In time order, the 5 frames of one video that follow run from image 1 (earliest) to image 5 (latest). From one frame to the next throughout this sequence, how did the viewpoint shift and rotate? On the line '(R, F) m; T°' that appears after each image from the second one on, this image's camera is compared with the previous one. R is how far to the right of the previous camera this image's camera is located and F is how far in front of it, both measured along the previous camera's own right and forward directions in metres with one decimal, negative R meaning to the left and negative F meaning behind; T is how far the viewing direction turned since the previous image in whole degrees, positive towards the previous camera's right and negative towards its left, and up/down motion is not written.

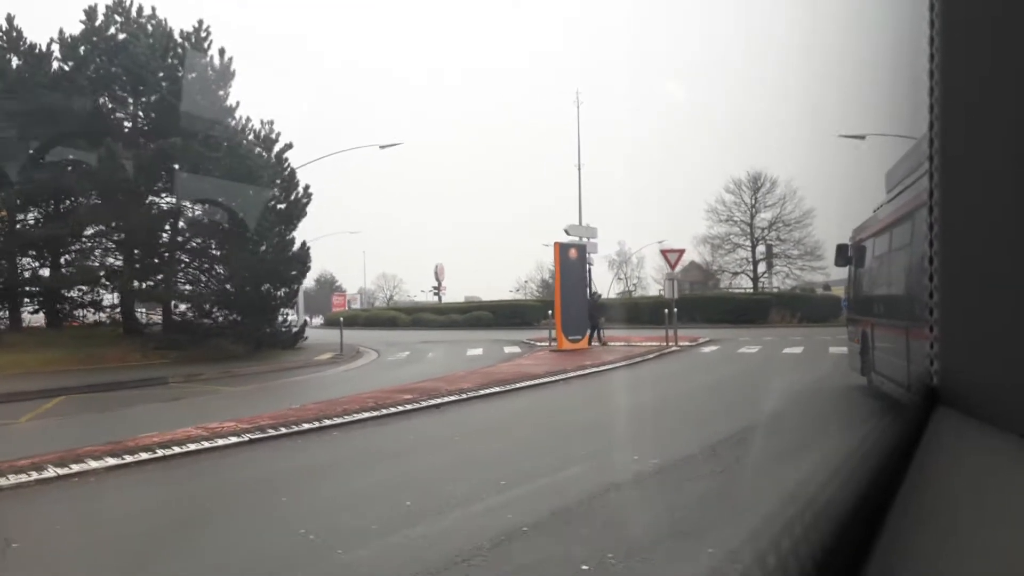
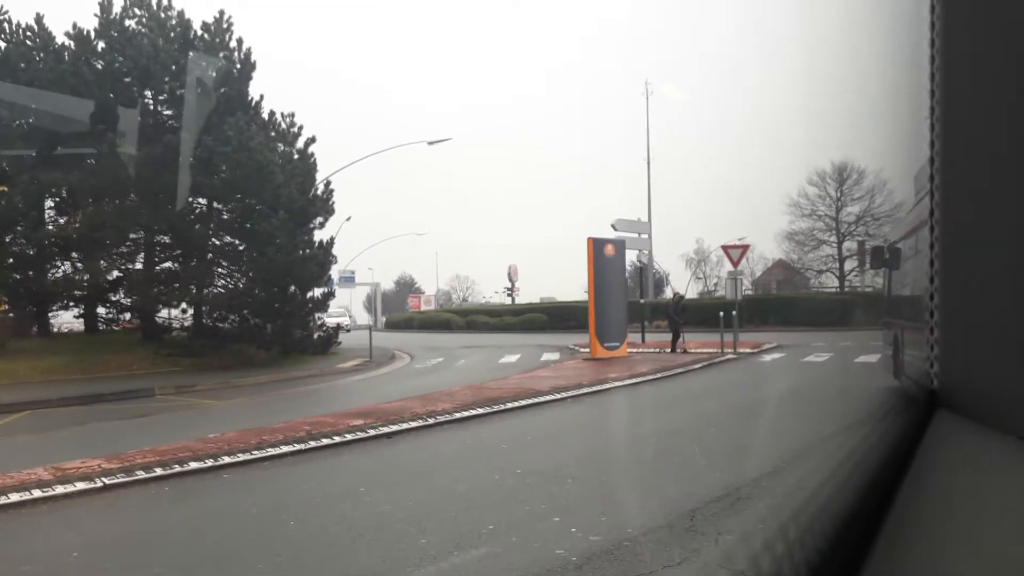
(+0.6, +1.0) m; -6°
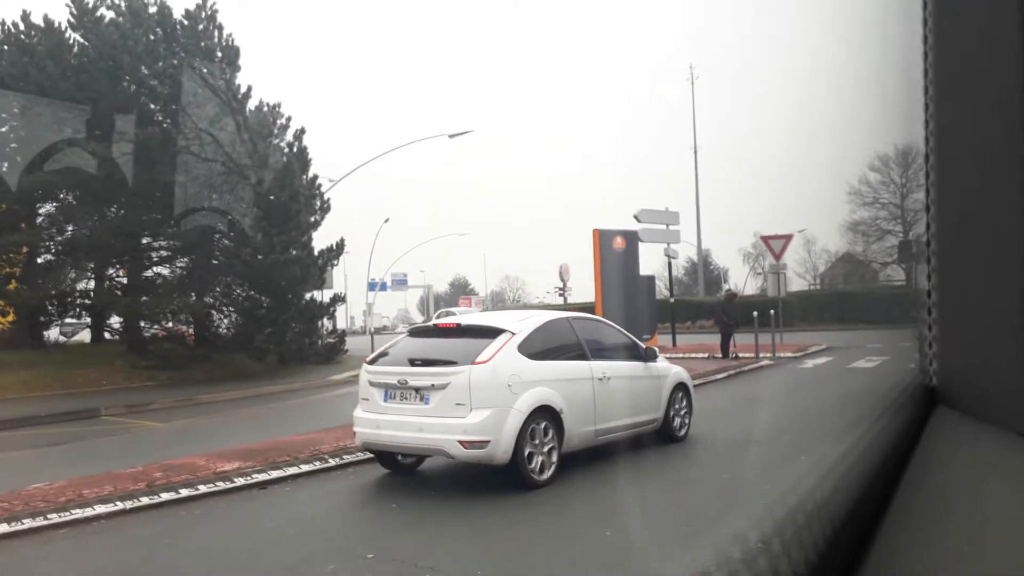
(+0.6, +1.0) m; -4°
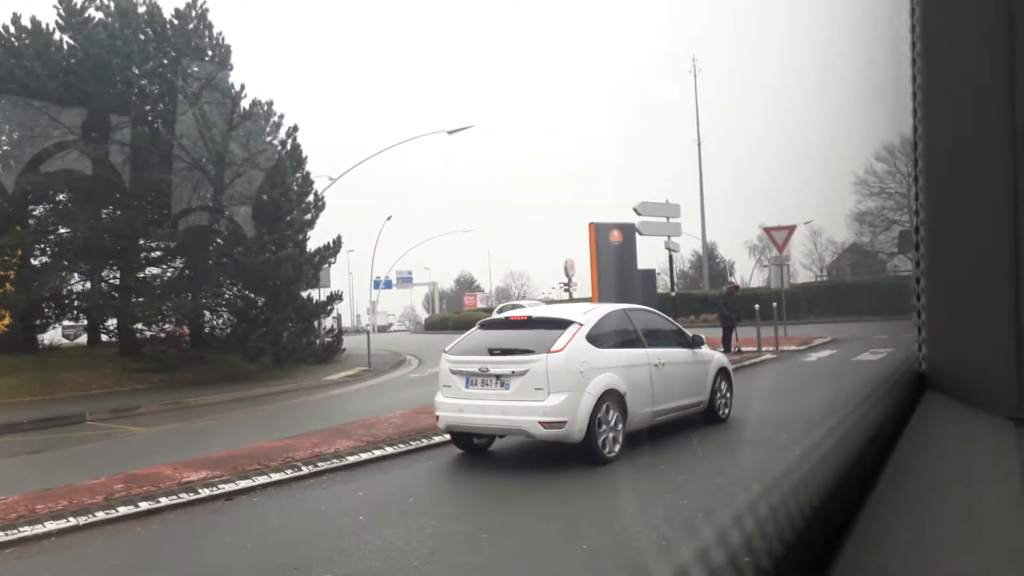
(+0.1, +0.2) m; 0°
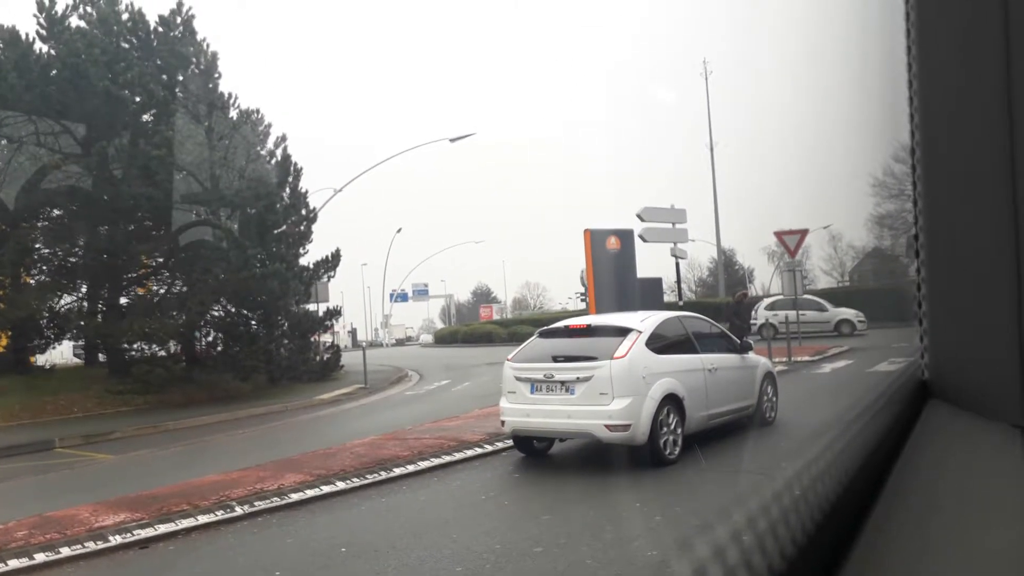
(+0.2, +0.4) m; -1°
